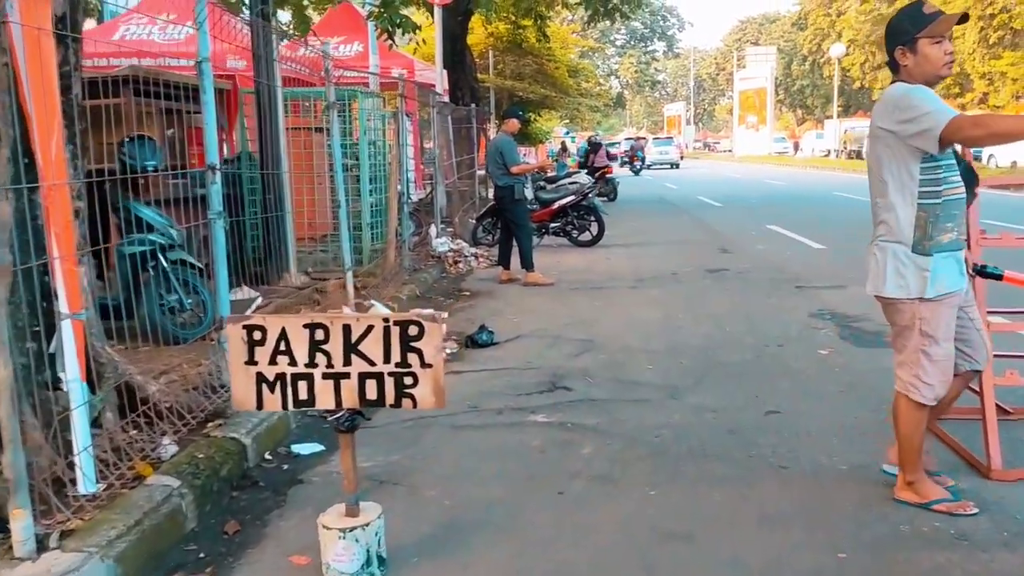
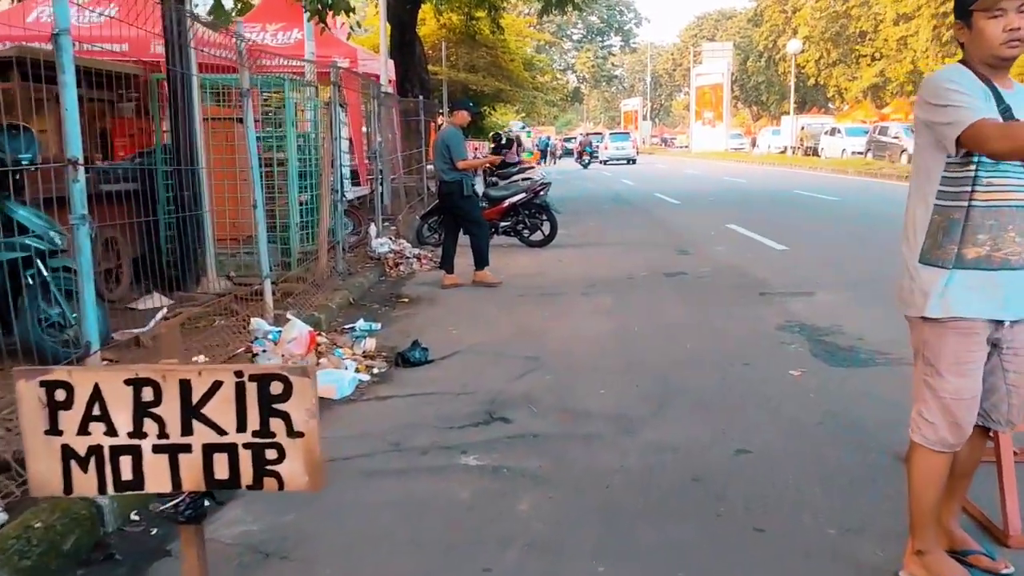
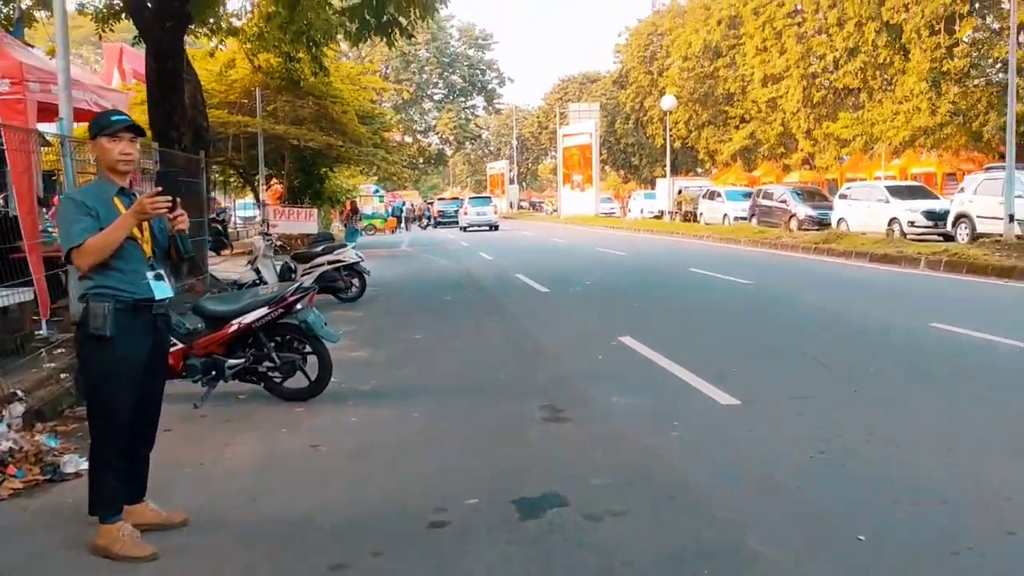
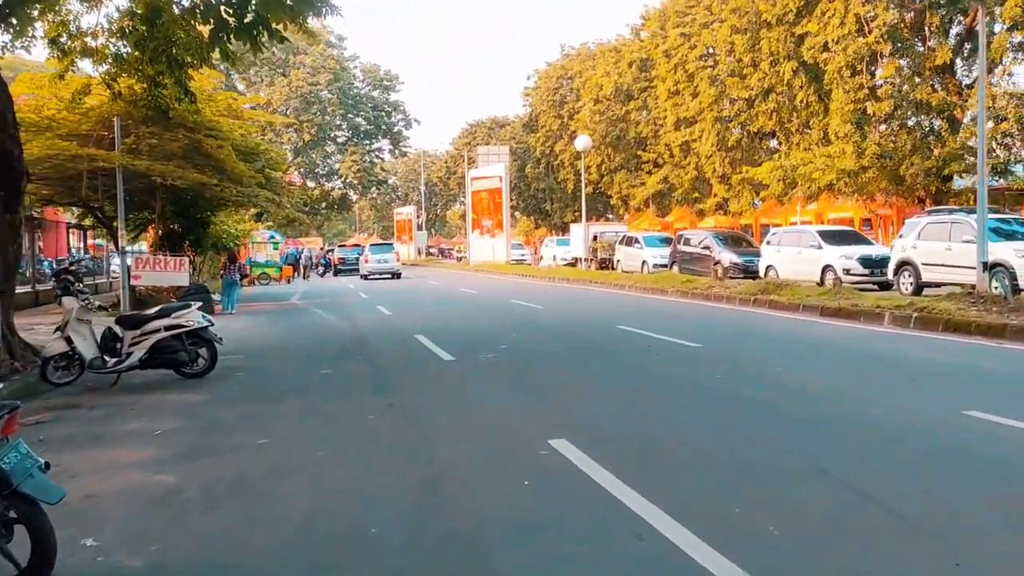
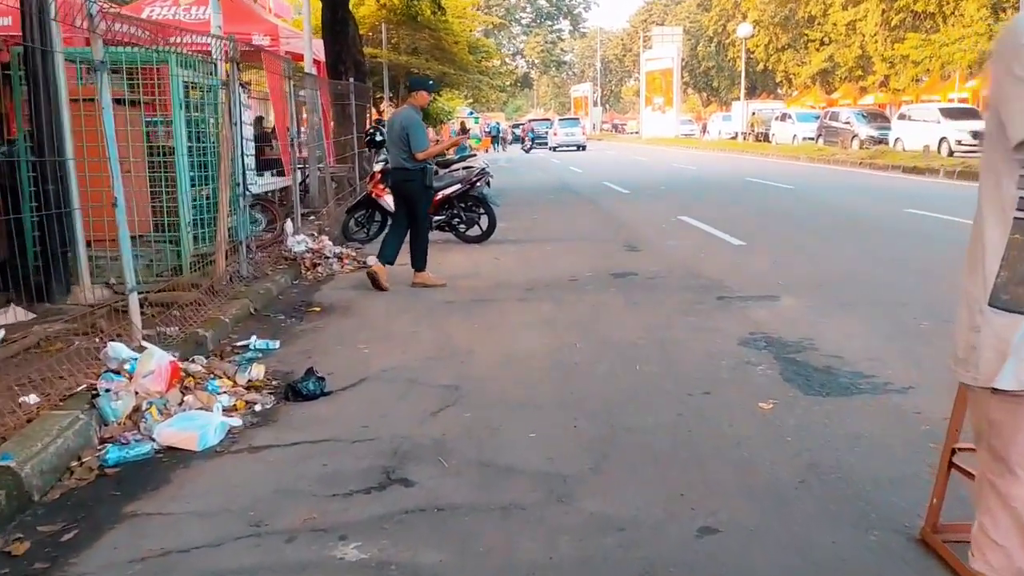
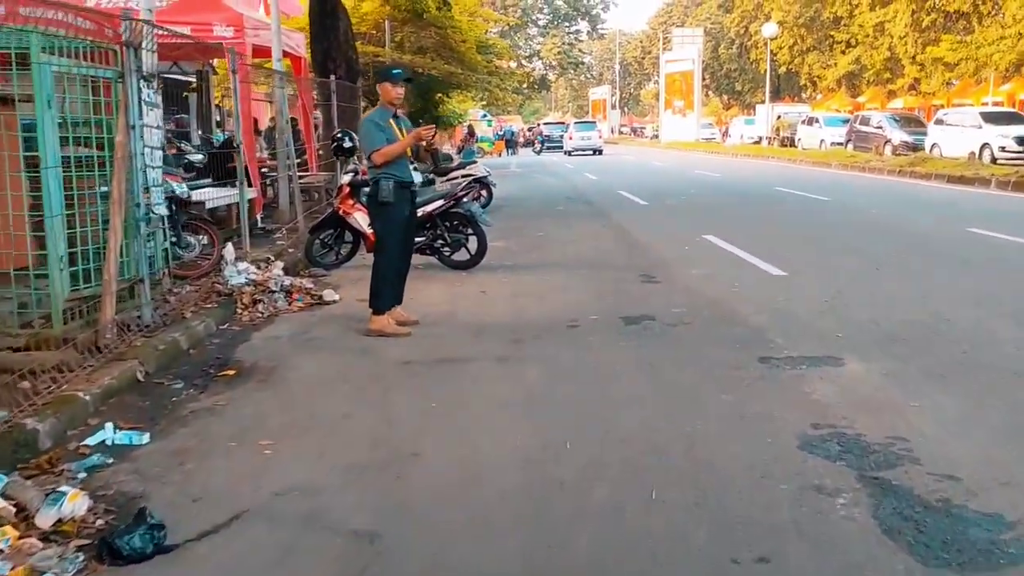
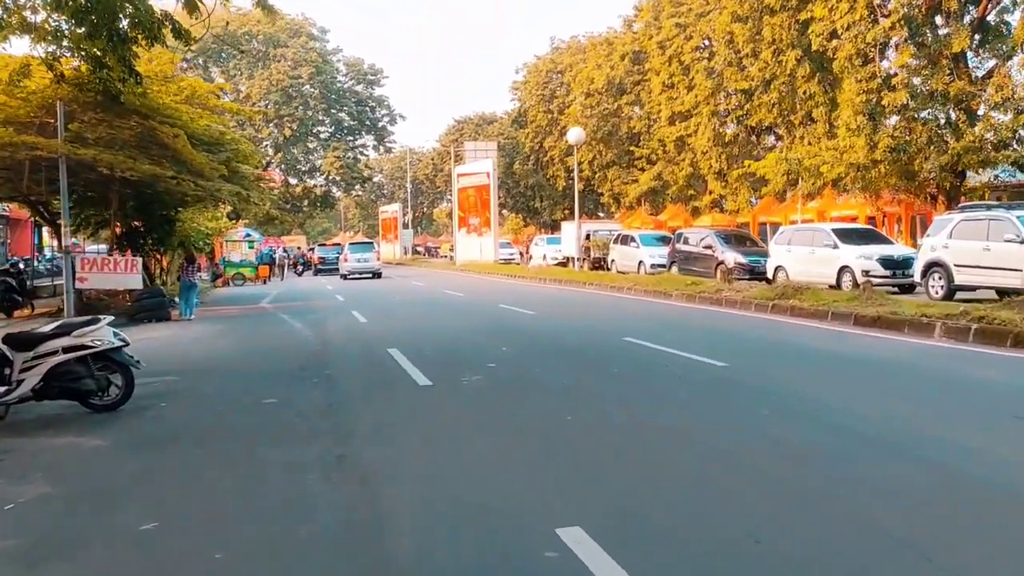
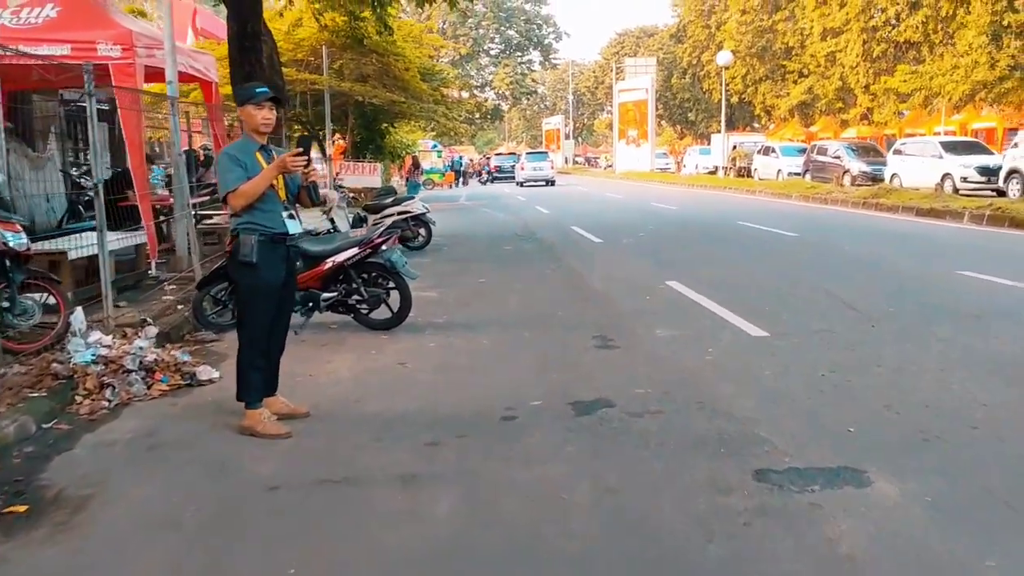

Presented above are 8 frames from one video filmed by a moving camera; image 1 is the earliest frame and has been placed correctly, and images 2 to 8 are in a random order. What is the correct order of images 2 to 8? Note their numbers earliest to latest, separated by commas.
2, 5, 6, 8, 3, 4, 7
